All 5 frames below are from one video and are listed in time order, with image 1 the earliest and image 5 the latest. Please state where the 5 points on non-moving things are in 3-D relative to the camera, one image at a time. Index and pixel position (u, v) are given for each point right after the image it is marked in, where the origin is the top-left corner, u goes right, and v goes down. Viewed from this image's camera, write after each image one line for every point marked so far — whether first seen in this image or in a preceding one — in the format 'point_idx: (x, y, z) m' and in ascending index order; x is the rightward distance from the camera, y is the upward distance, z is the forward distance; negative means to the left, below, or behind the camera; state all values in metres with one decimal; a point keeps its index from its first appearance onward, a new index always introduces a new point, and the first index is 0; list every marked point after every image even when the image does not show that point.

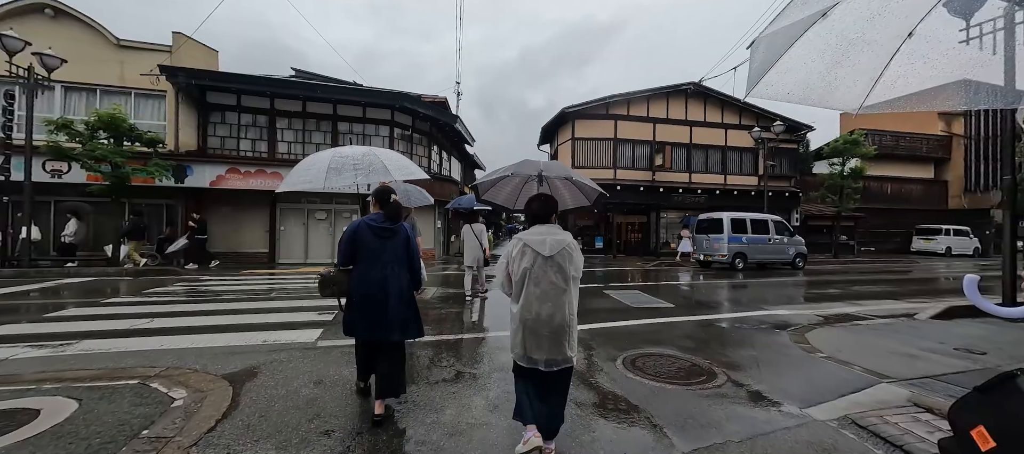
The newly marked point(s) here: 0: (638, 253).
0: (+7.5, -1.5, +18.0) m
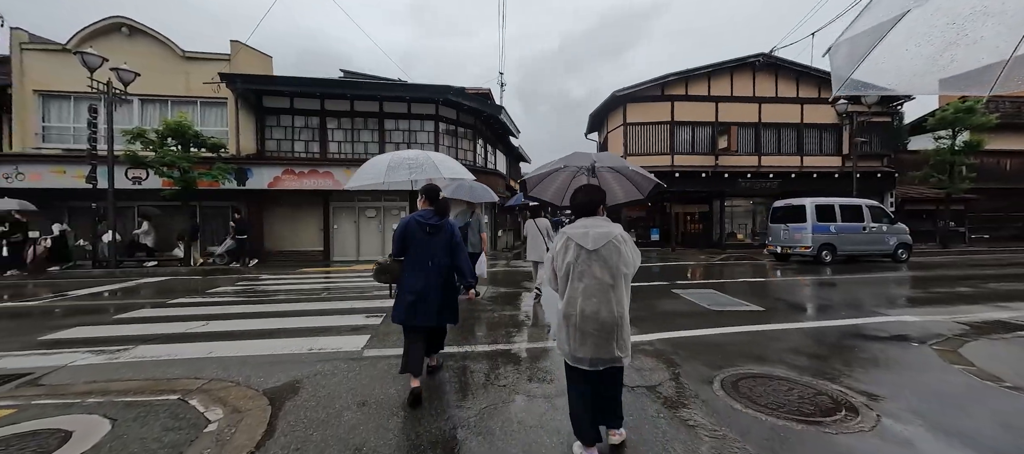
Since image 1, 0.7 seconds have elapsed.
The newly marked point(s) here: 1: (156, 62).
0: (+9.8, -1.0, +16.4) m
1: (-13.7, +6.4, +11.9) m
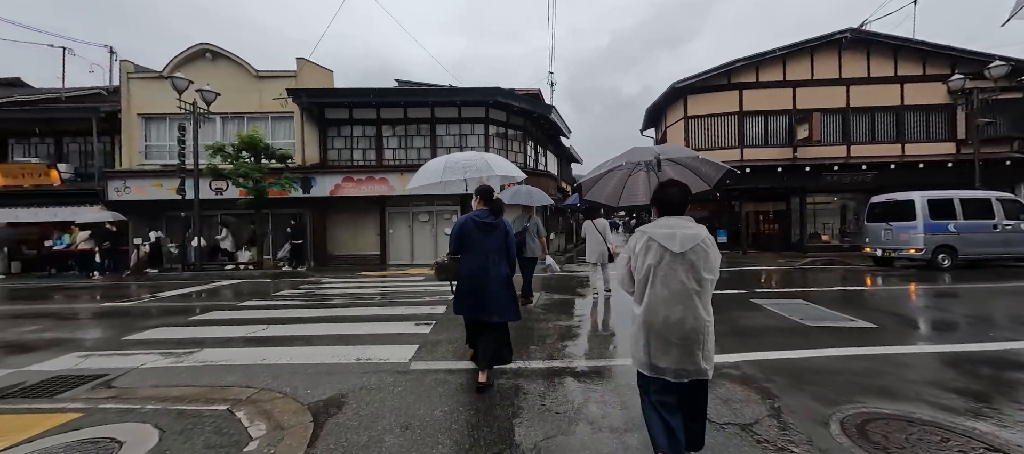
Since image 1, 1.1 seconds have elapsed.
0: (+12.0, -1.0, +14.5) m
1: (-11.9, +6.2, +13.2) m
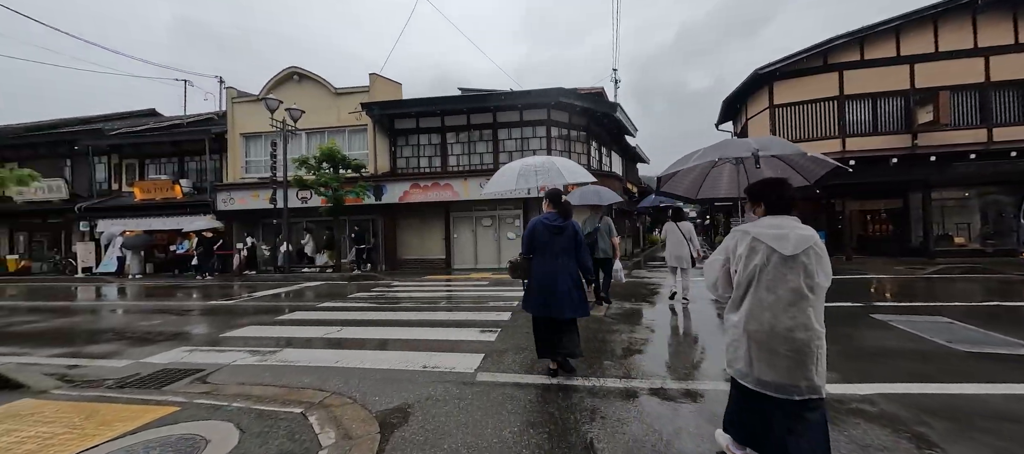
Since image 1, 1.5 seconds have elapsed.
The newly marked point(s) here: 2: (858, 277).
0: (+14.3, -1.1, +12.2) m
1: (-9.6, +5.9, +14.7) m
2: (+10.3, -1.6, +9.3) m
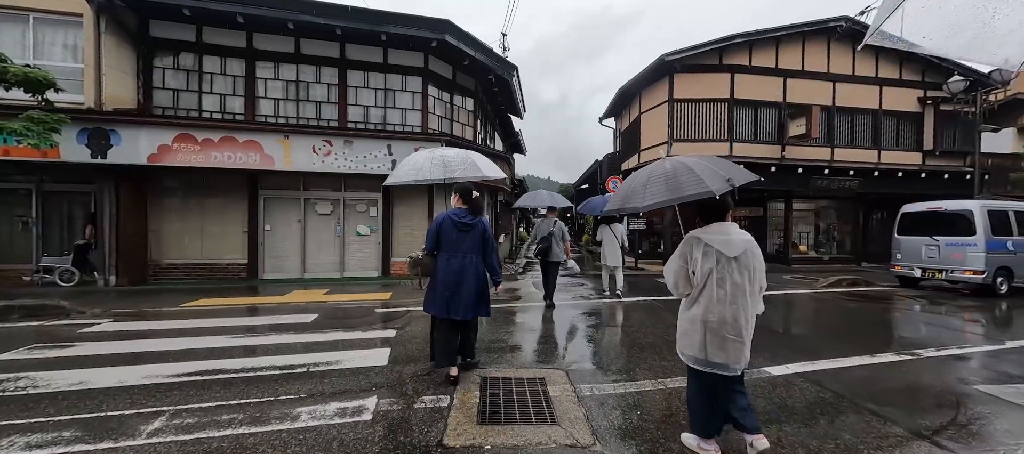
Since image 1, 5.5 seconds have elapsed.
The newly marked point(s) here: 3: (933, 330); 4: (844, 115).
0: (+10.4, -1.3, +13.1) m
1: (-12.6, +6.5, +7.0) m
2: (+7.7, -1.7, +9.0) m
3: (+8.5, -2.0, +6.2) m
4: (+13.7, +4.5, +12.6) m
